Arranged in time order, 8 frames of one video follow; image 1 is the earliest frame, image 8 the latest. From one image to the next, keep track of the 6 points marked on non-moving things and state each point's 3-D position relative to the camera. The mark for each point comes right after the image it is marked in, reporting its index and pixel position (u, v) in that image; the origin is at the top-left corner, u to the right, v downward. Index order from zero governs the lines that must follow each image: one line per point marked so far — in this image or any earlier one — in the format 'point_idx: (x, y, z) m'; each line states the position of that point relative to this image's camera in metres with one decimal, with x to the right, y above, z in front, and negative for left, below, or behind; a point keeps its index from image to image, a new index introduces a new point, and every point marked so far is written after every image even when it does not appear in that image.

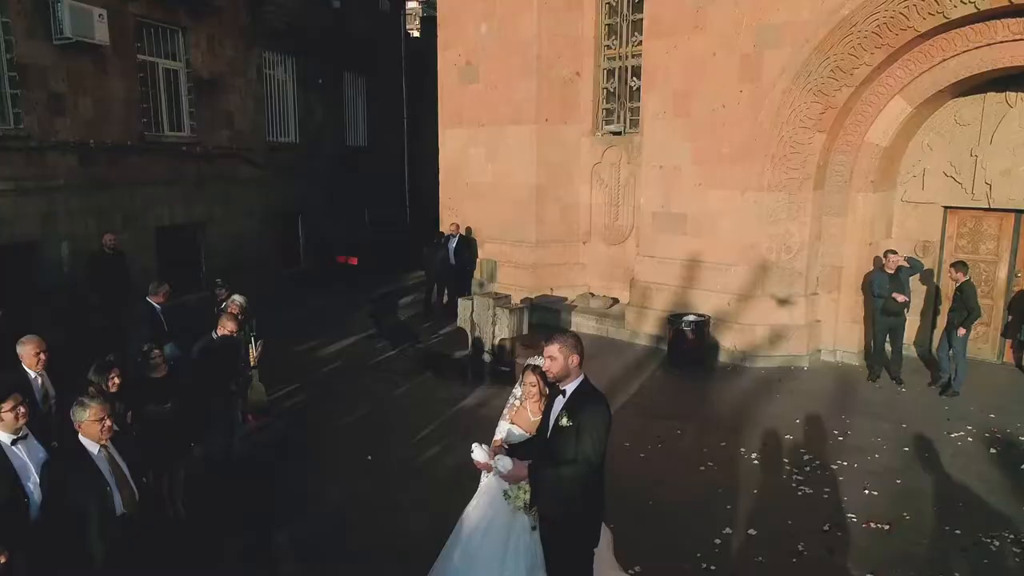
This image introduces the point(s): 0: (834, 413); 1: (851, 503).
0: (+2.9, -1.1, +6.9) m
1: (+2.3, -1.4, +5.1) m
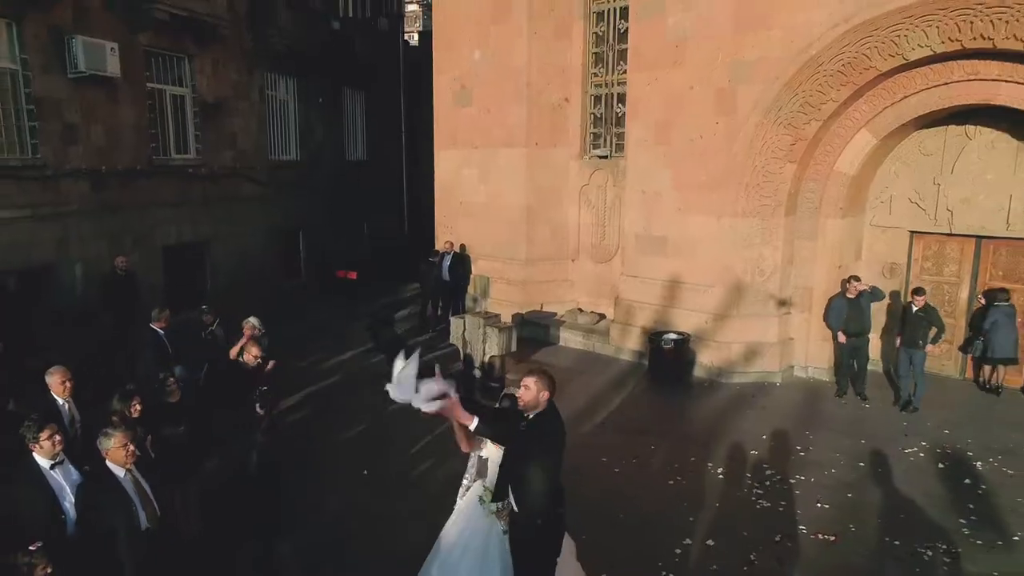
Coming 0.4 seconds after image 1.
0: (+2.8, -1.4, +7.4) m
1: (+2.2, -1.7, +5.6) m
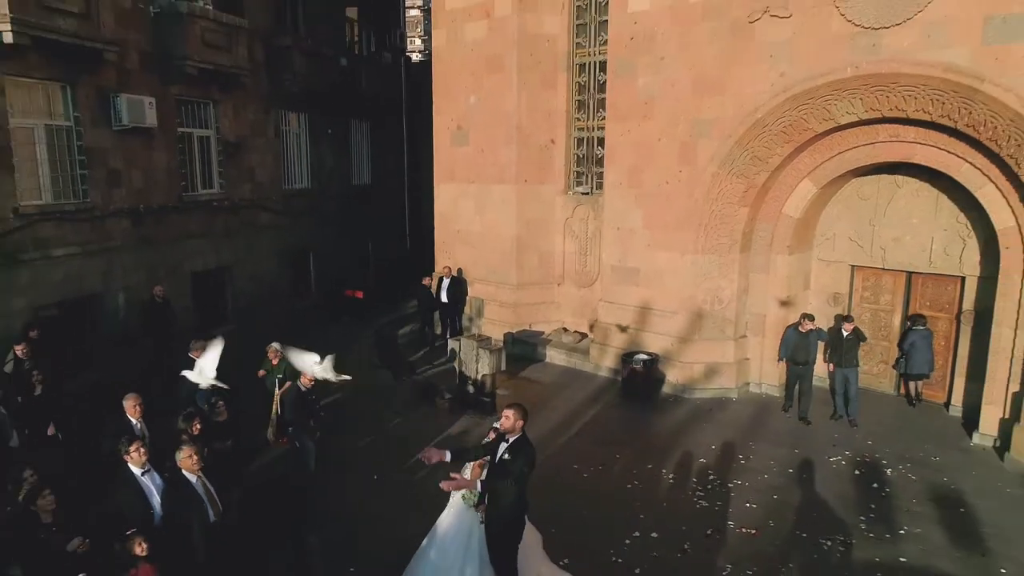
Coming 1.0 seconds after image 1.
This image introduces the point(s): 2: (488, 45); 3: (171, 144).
0: (+2.7, -1.7, +8.7) m
1: (+2.0, -2.0, +6.8) m
2: (-0.4, +3.9, +12.2) m
3: (-5.1, +2.2, +11.3) m
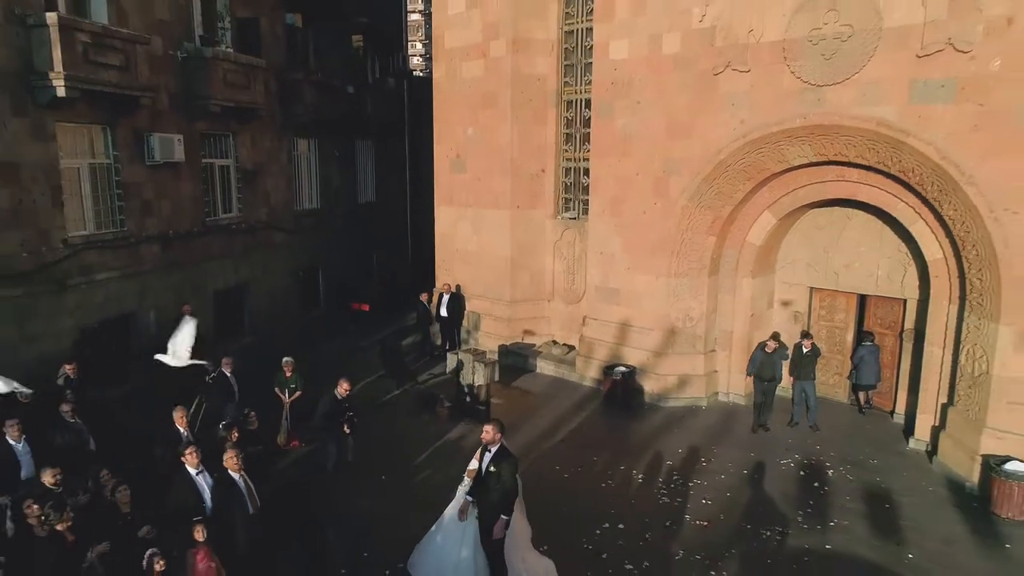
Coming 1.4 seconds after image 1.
0: (+2.6, -2.0, +9.8) m
1: (+1.9, -2.3, +8.0) m
2: (-0.5, +3.6, +13.3) m
3: (-5.2, +1.9, +12.5) m
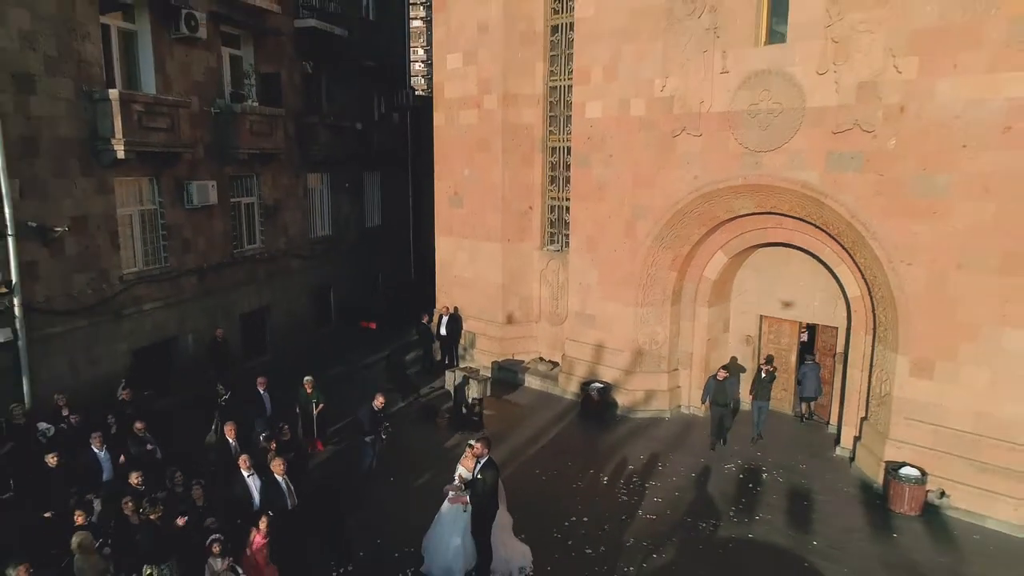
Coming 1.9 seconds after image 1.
0: (+2.4, -2.5, +11.6) m
1: (+1.7, -2.8, +9.7) m
2: (-0.7, +3.1, +15.1) m
3: (-5.4, +1.4, +14.2) m
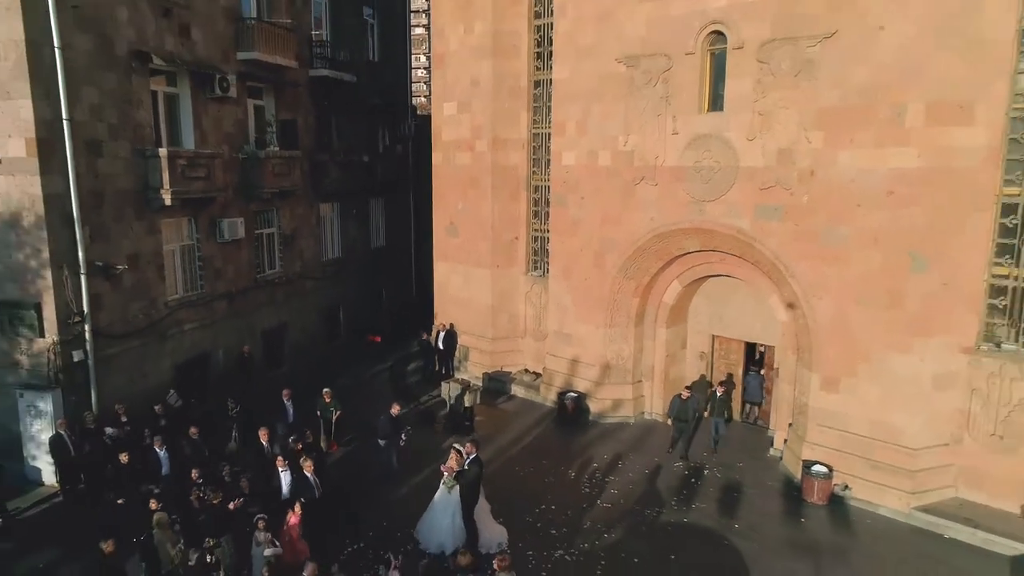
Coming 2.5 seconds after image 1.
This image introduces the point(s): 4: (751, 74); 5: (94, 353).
0: (+2.1, -3.0, +13.7) m
1: (+1.4, -3.2, +11.8) m
2: (-0.9, +2.7, +17.2) m
3: (-5.7, +0.9, +16.4) m
4: (+3.8, +3.4, +12.0) m
5: (-6.8, -1.0, +12.2) m
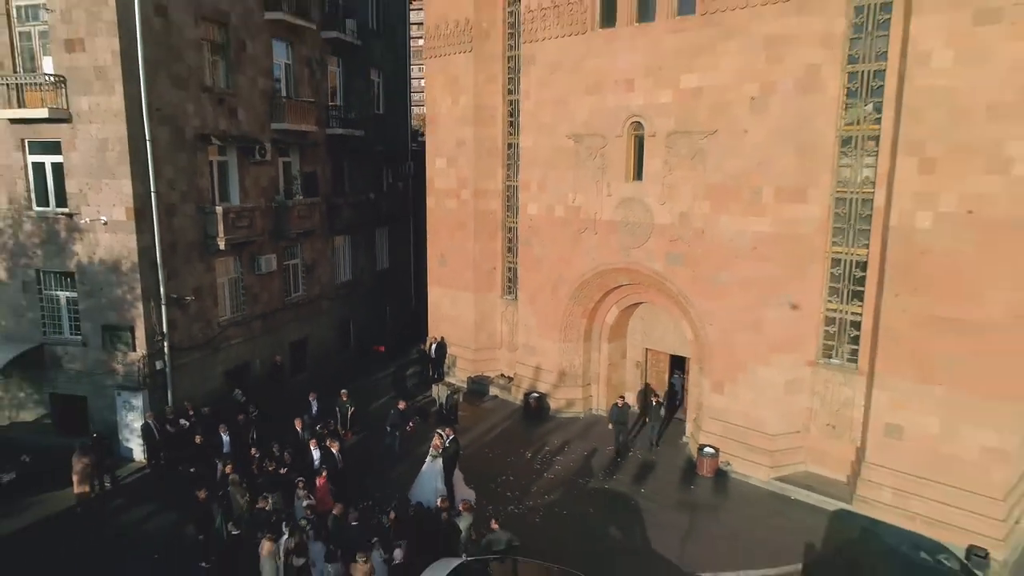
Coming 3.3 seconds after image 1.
0: (+1.5, -3.5, +17.8) m
1: (+0.8, -3.8, +15.9) m
2: (-1.5, +2.1, +21.3) m
3: (-6.3, +0.4, +20.5) m
4: (+3.2, +2.8, +16.1) m
5: (-7.4, -1.6, +16.4) m
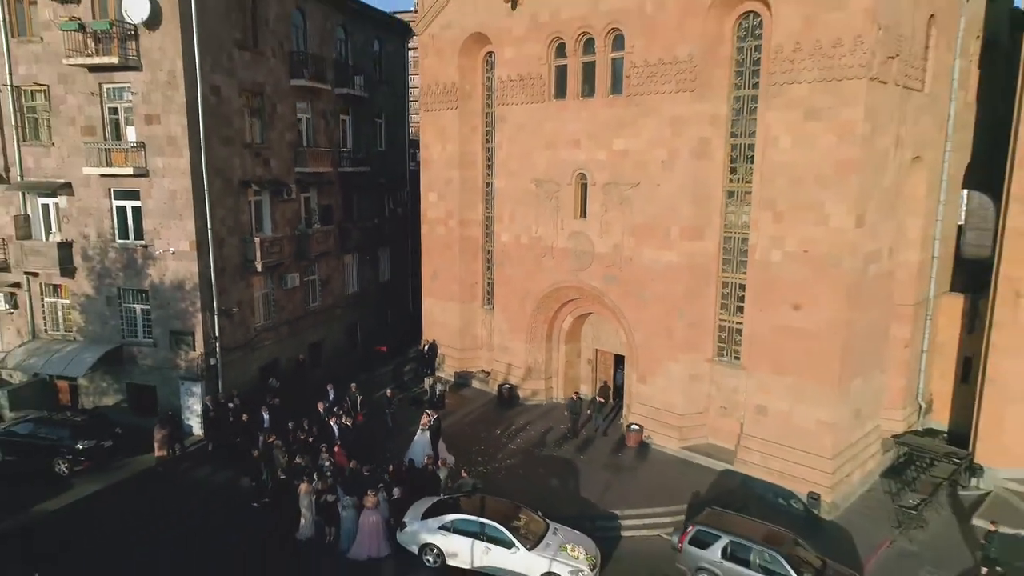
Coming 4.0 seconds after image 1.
0: (+0.7, -3.9, +22.5) m
1: (0.0, -4.2, +20.7) m
2: (-2.3, +1.7, +26.0) m
3: (-7.0, 0.0, +25.3) m
4: (+2.4, +2.4, +20.8) m
5: (-8.2, -2.0, +21.1) m
